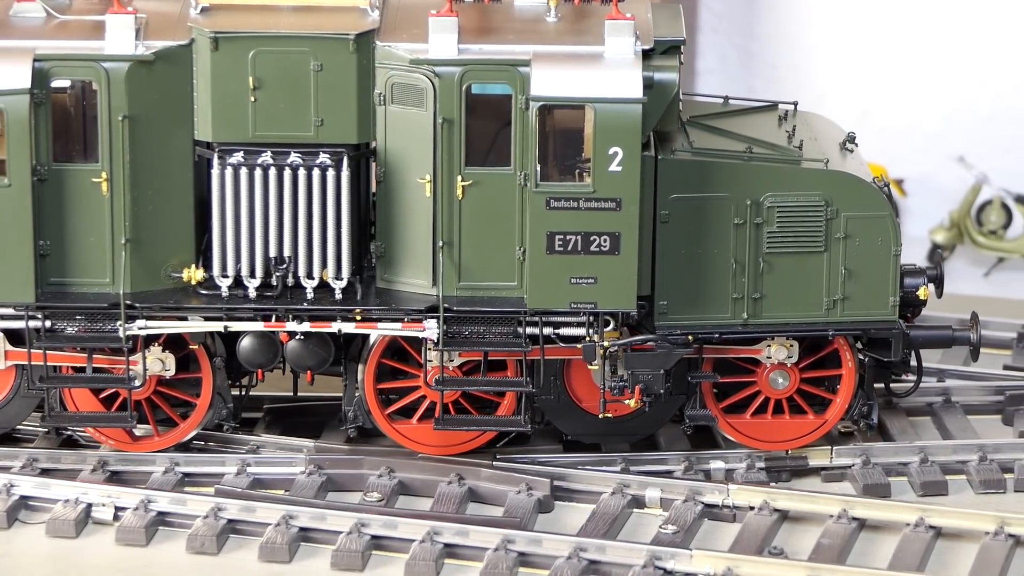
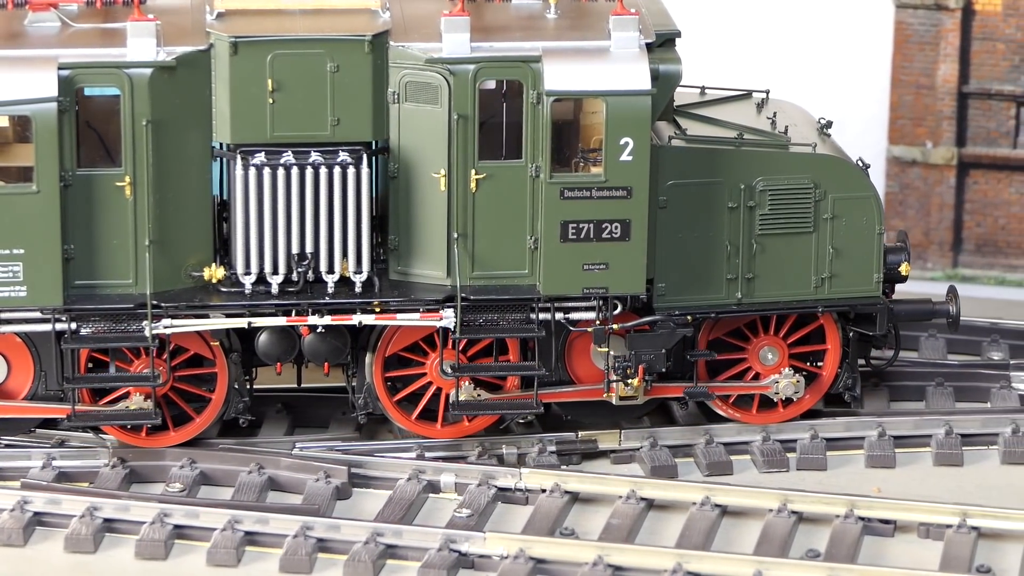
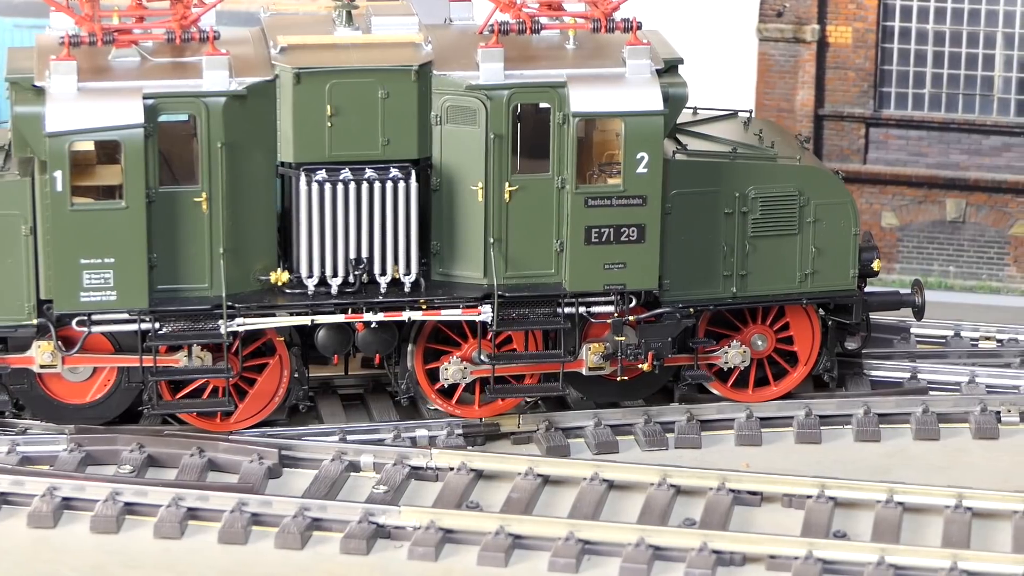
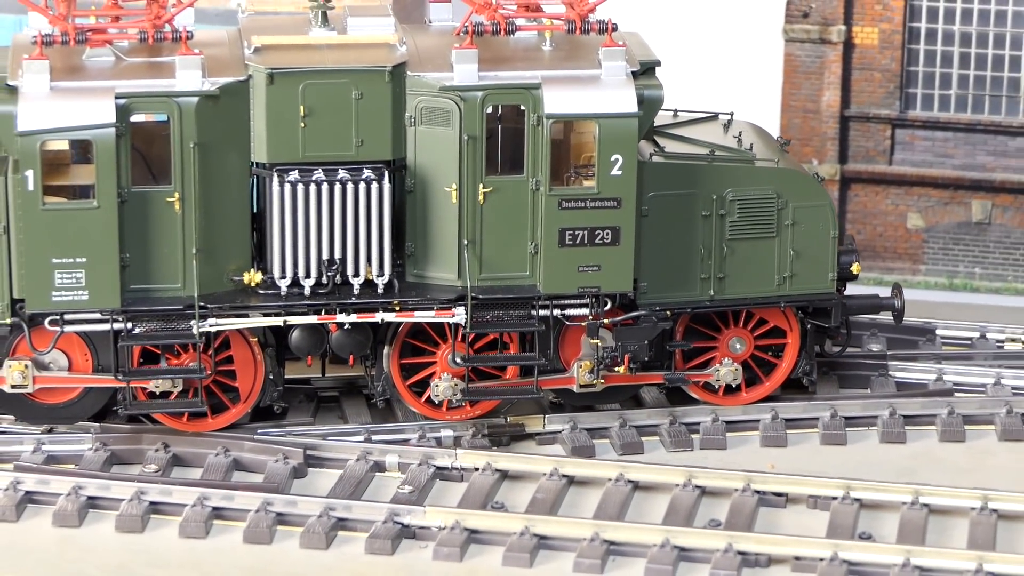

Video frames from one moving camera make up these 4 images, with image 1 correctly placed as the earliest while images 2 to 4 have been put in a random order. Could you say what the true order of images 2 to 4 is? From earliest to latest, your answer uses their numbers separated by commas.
2, 4, 3
